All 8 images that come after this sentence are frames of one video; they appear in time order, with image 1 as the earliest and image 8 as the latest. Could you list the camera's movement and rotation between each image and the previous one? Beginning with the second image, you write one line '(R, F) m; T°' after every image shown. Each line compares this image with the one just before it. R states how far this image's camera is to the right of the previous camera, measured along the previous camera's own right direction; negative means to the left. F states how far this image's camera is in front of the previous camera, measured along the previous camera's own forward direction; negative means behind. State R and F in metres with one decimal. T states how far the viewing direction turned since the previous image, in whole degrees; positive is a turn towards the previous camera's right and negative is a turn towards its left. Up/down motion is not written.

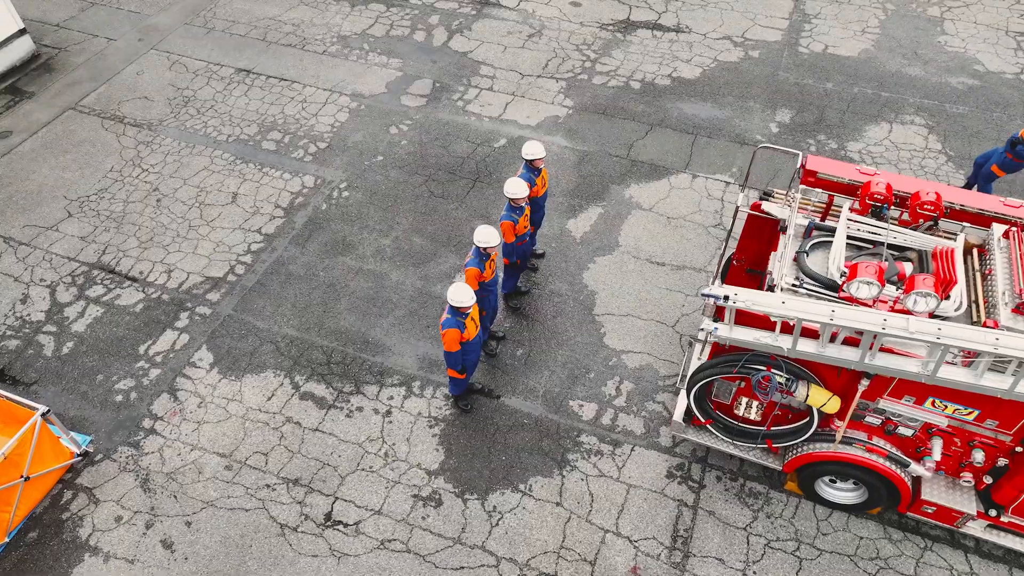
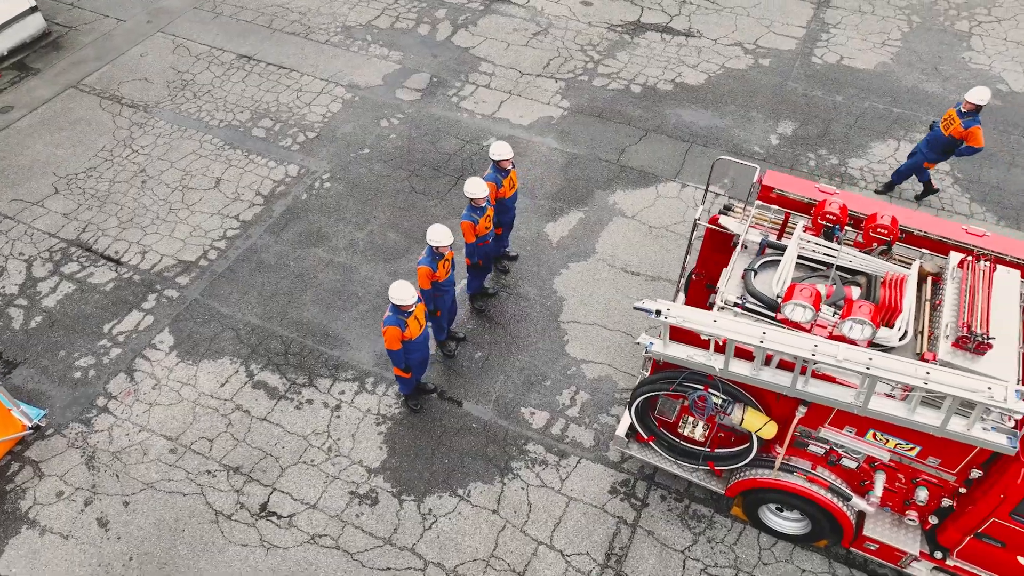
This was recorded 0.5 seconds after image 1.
(+0.7, +0.1) m; -3°
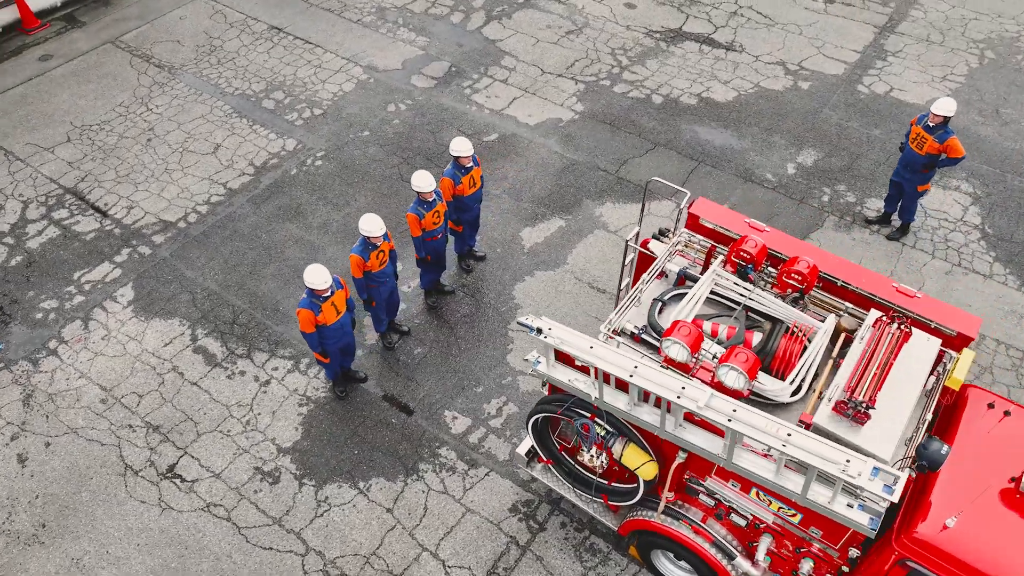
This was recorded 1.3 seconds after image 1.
(+1.2, +0.2) m; -7°
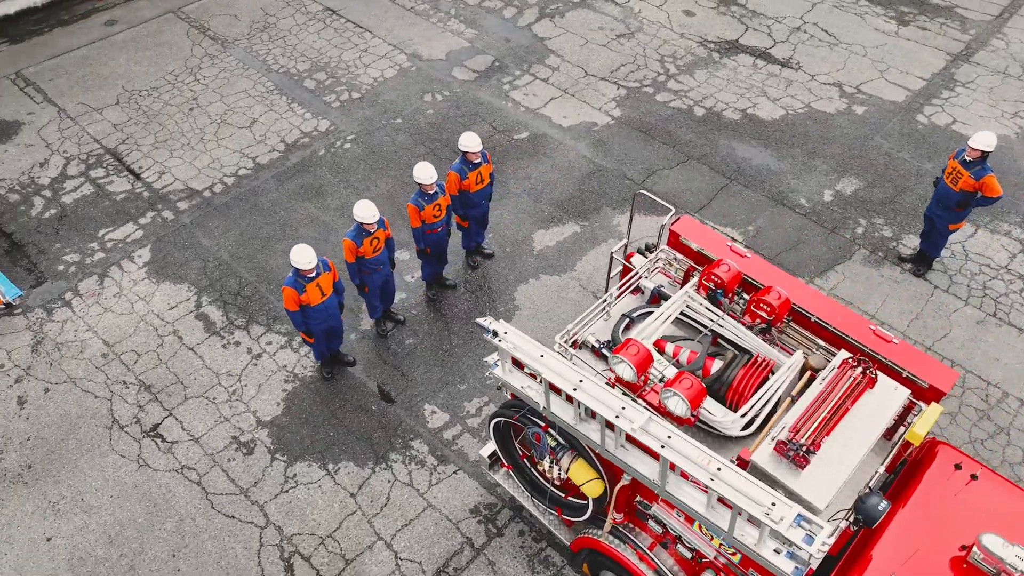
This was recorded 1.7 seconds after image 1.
(+0.6, +0.1) m; -5°
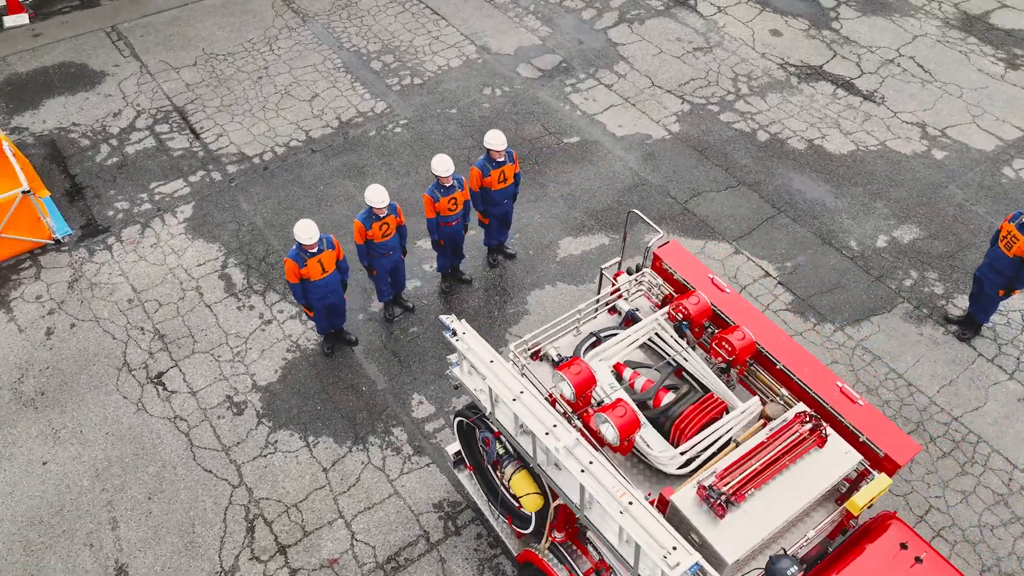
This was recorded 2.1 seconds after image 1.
(+0.7, +0.1) m; -7°
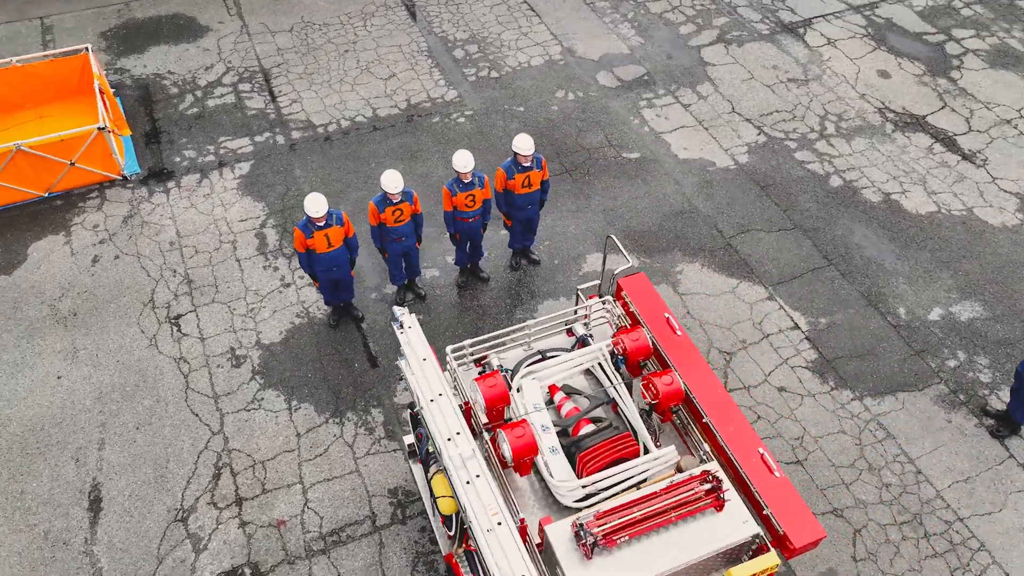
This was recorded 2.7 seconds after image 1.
(+0.9, +0.1) m; -9°
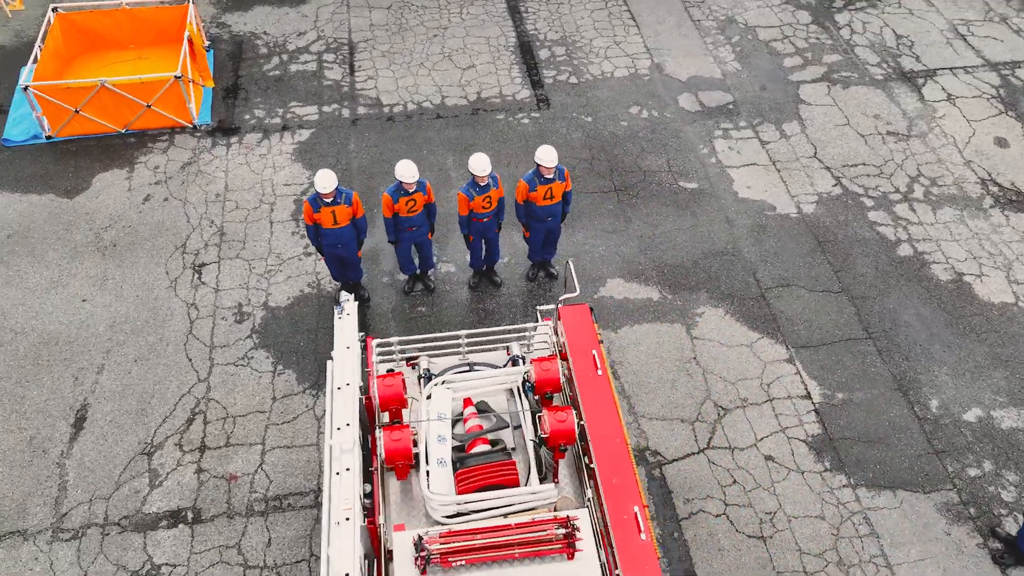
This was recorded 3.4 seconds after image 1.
(+1.0, +0.2) m; -9°
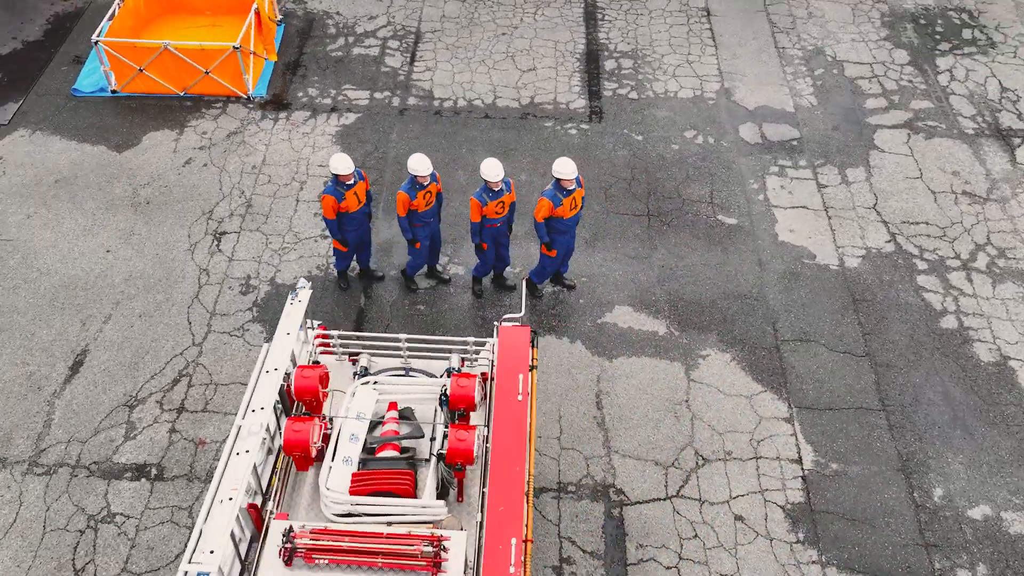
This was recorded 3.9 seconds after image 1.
(+0.8, +0.2) m; -7°
